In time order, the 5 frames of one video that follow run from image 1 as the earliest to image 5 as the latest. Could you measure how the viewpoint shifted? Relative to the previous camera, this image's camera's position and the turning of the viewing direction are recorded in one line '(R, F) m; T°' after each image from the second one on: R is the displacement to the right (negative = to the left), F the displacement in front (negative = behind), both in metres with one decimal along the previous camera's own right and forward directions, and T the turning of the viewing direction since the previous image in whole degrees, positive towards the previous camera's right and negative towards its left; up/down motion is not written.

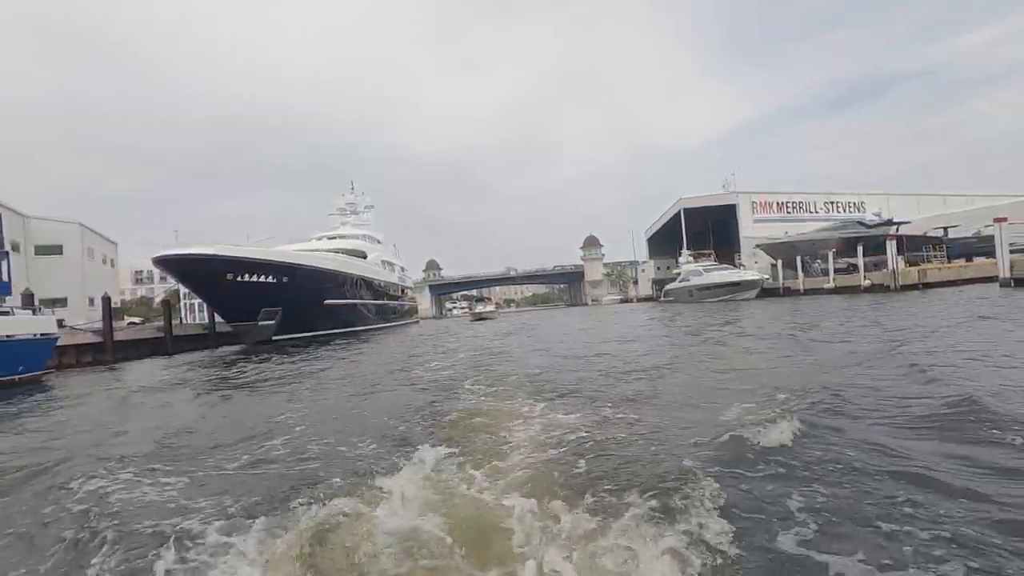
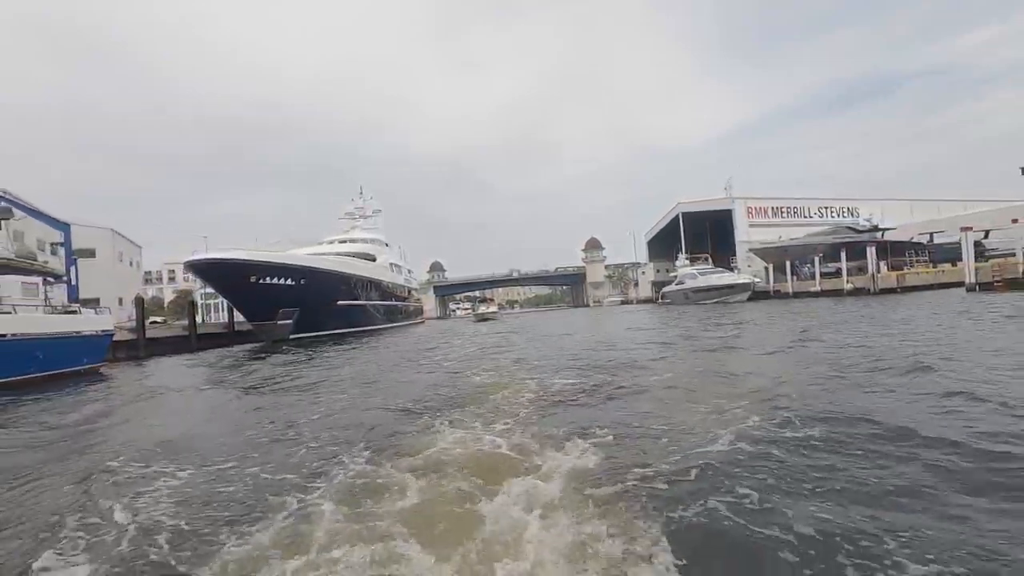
(0.0, -1.3) m; 0°
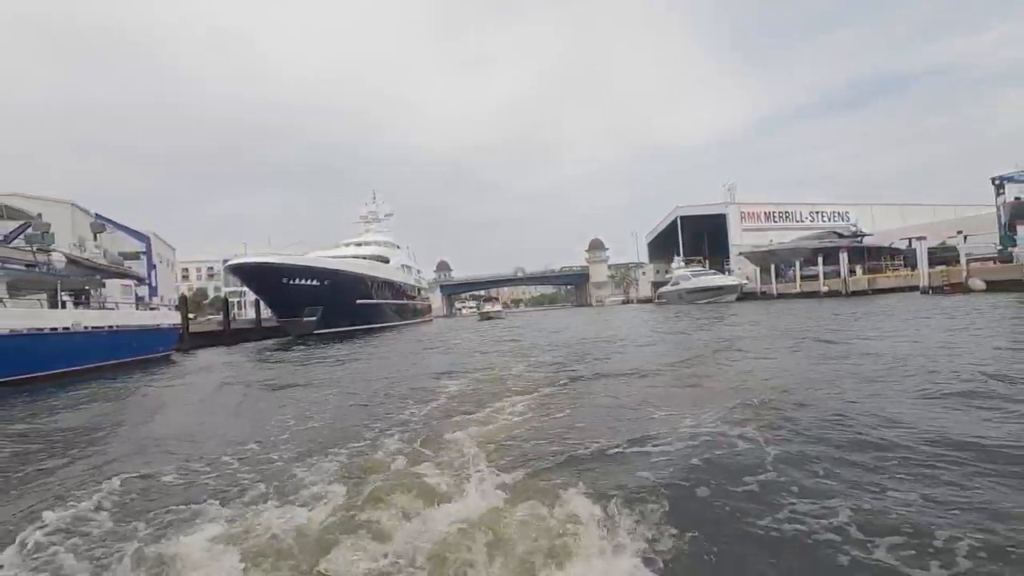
(-0.1, -2.0) m; 0°
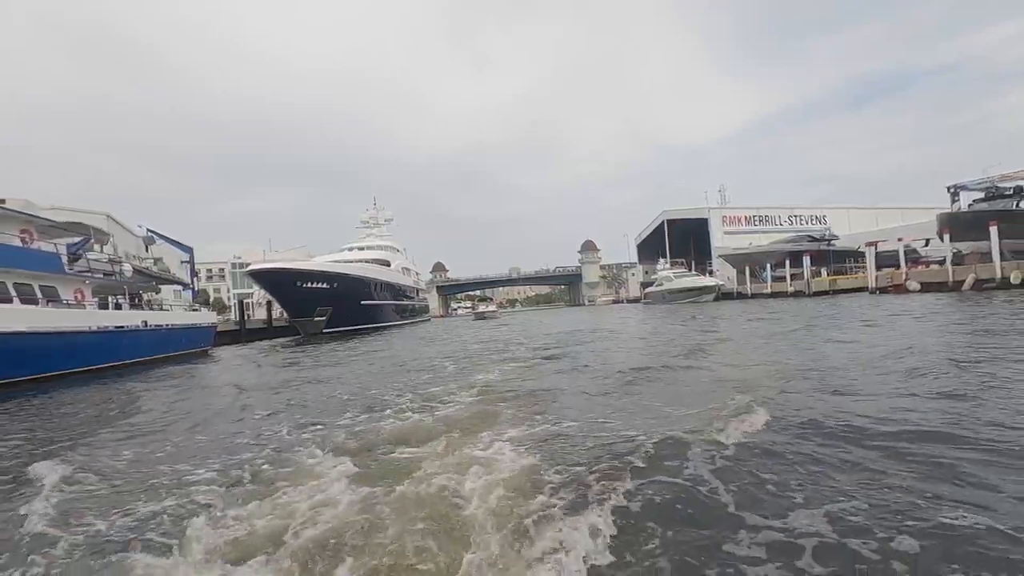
(+0.5, -2.1) m; 0°
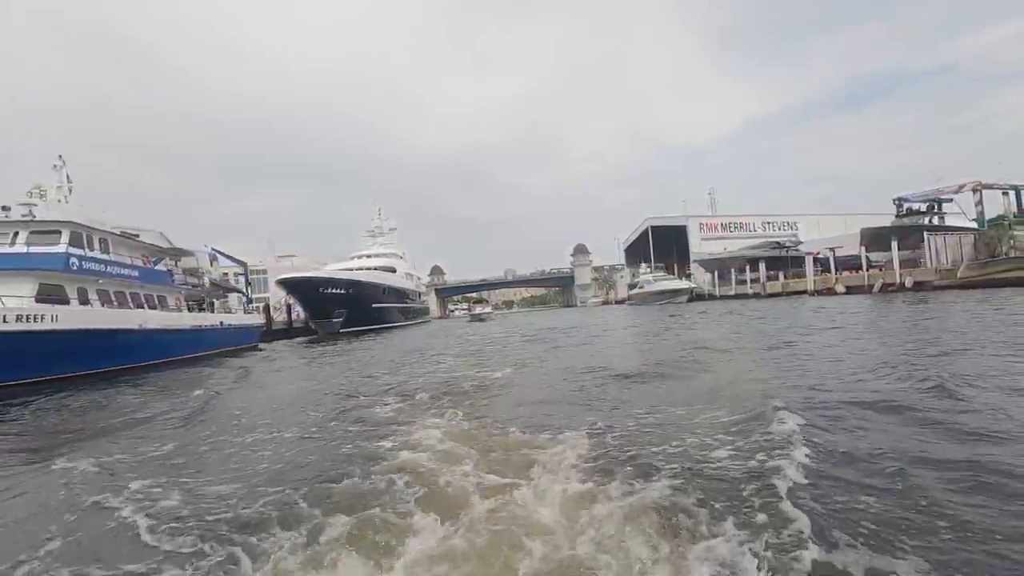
(+0.7, -3.3) m; 0°
